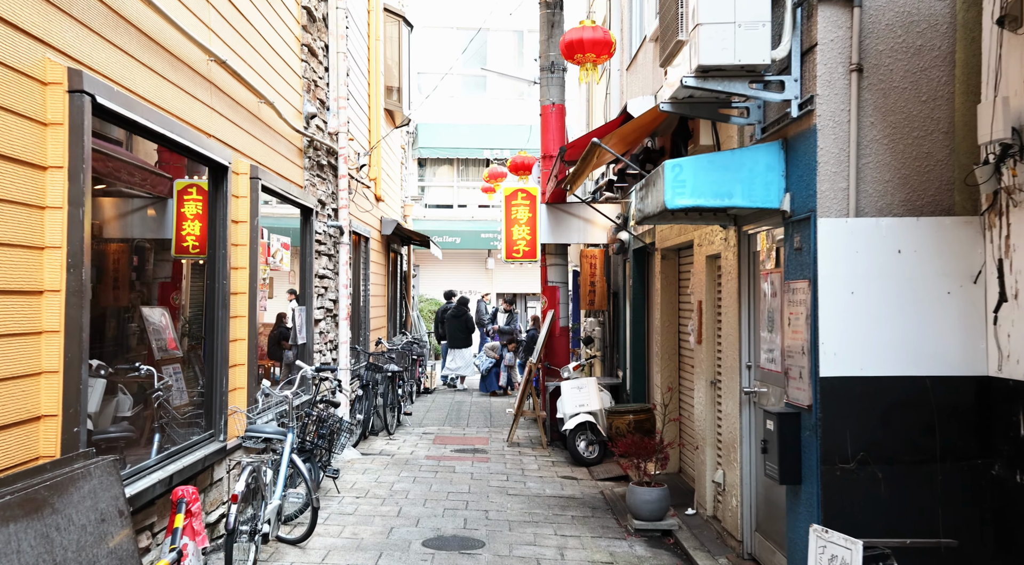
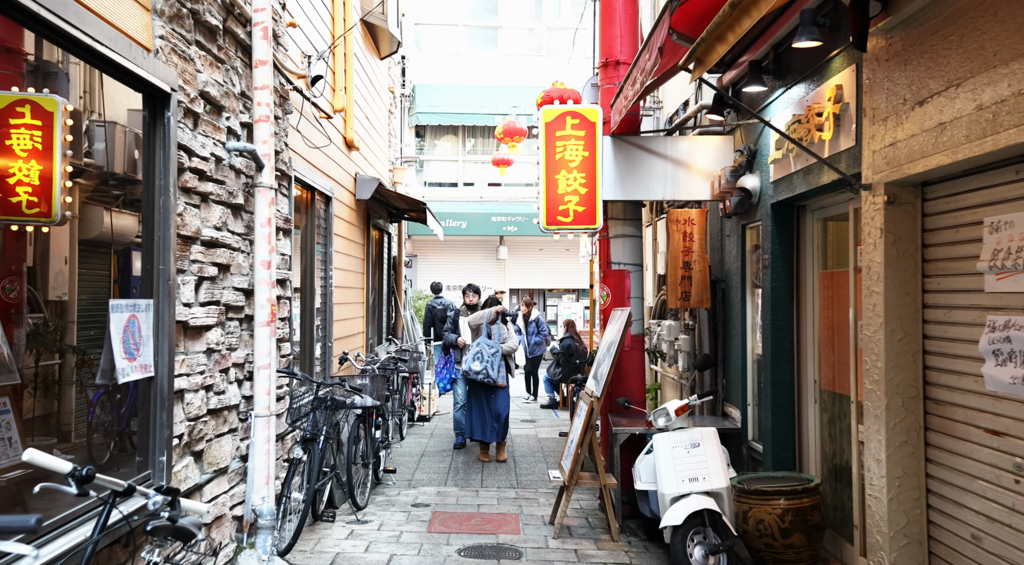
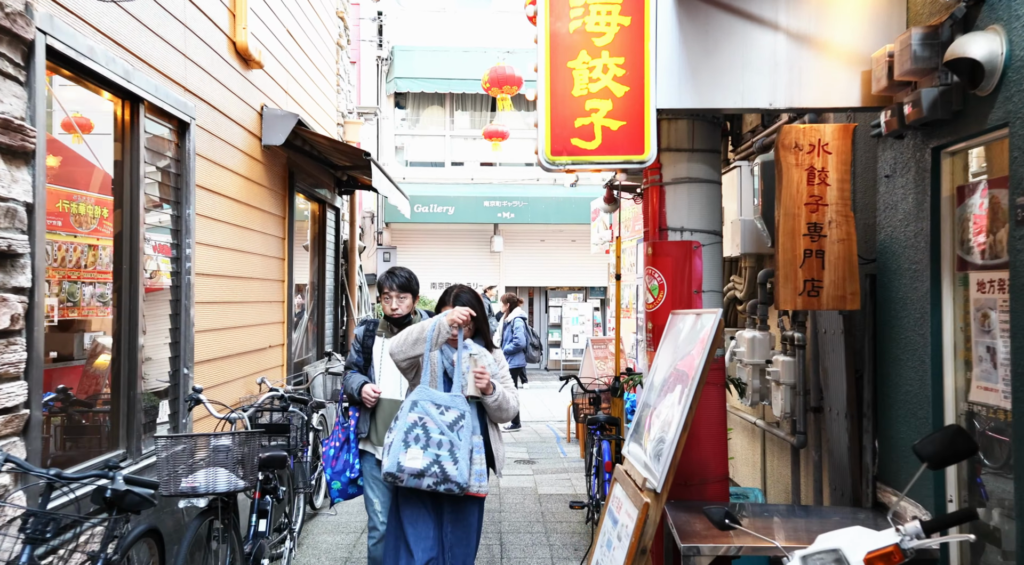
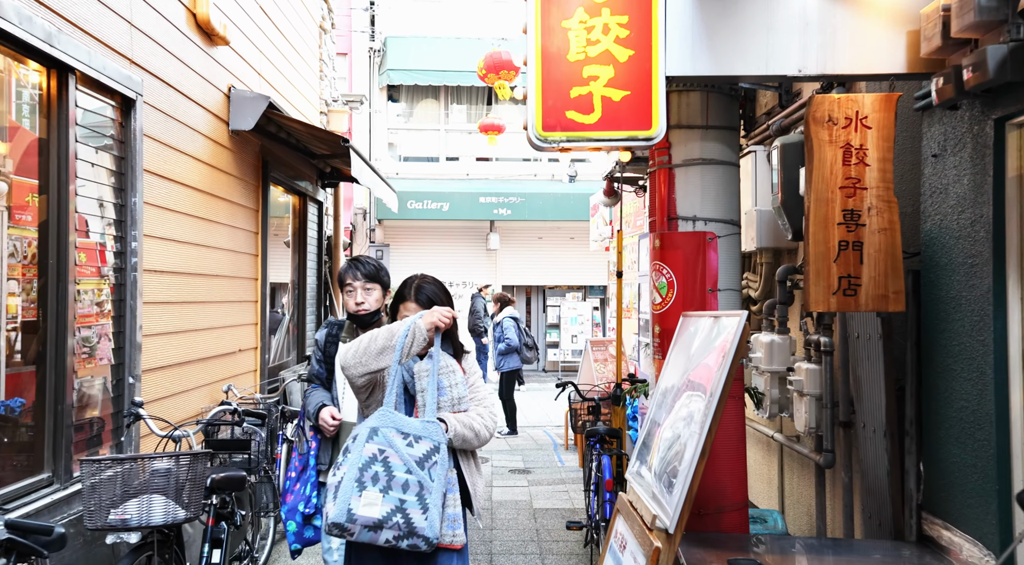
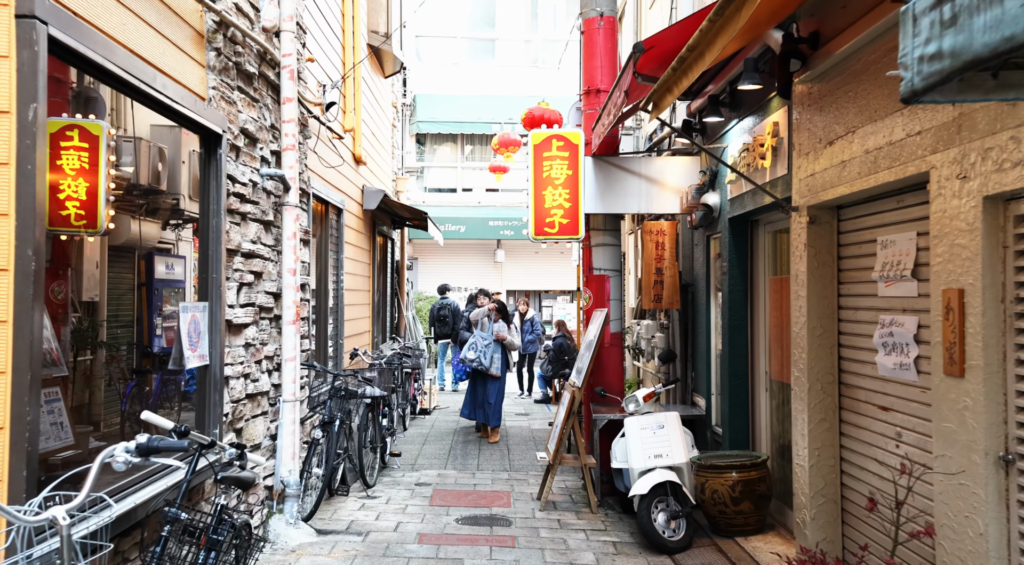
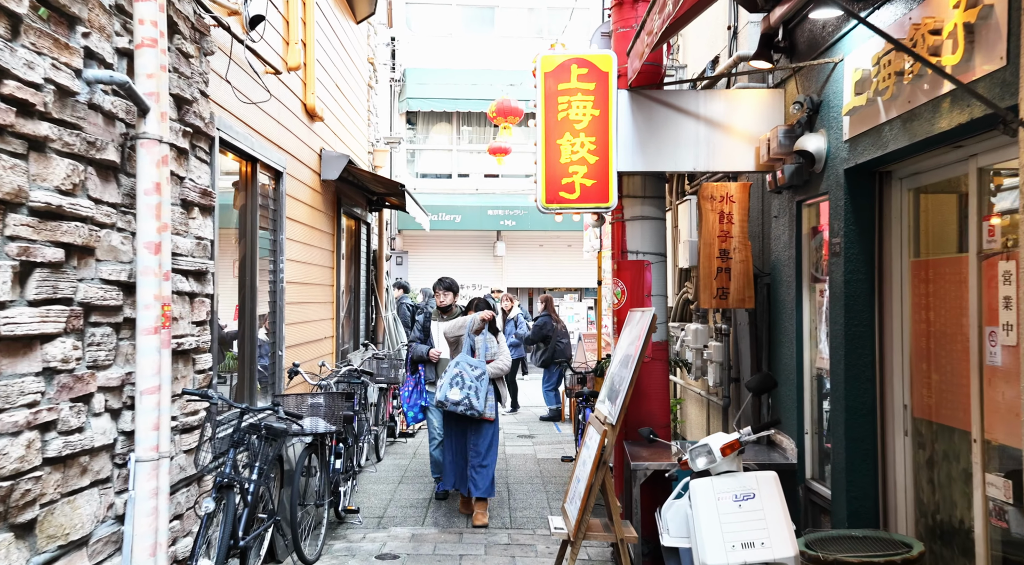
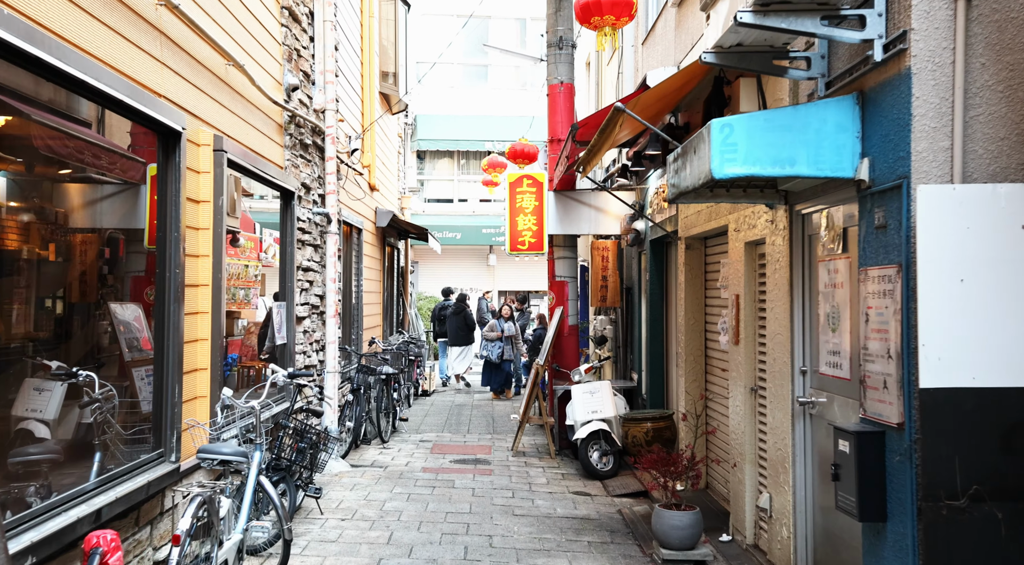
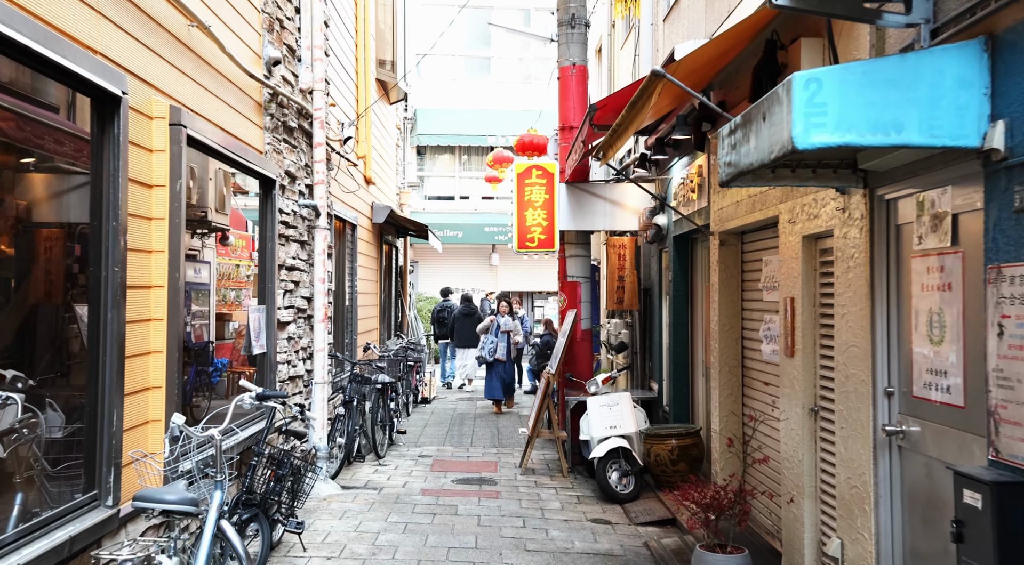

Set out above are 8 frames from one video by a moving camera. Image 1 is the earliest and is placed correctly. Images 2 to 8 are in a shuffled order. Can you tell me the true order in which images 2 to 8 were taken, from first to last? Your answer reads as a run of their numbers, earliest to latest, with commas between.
7, 8, 5, 2, 6, 3, 4
